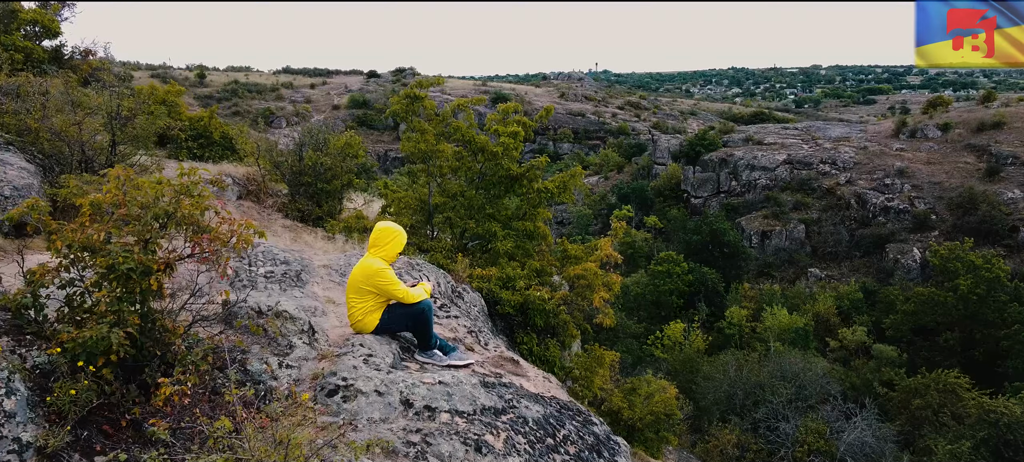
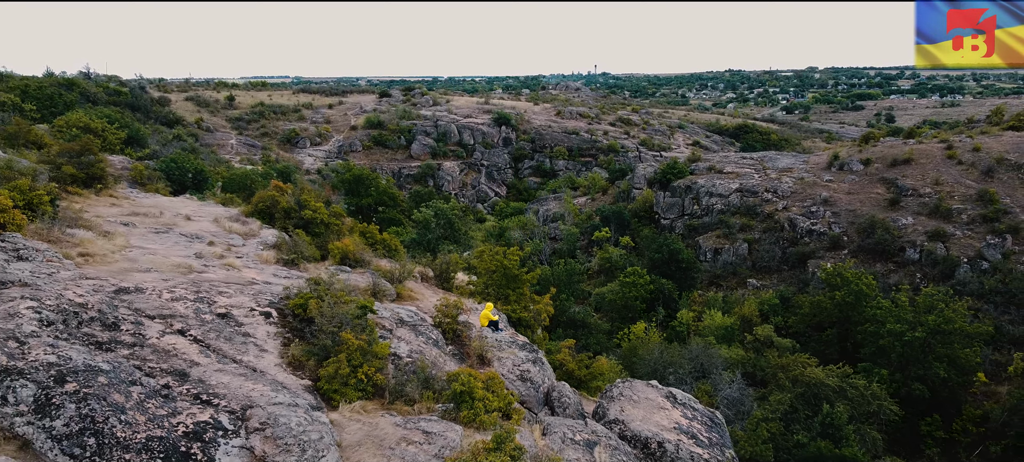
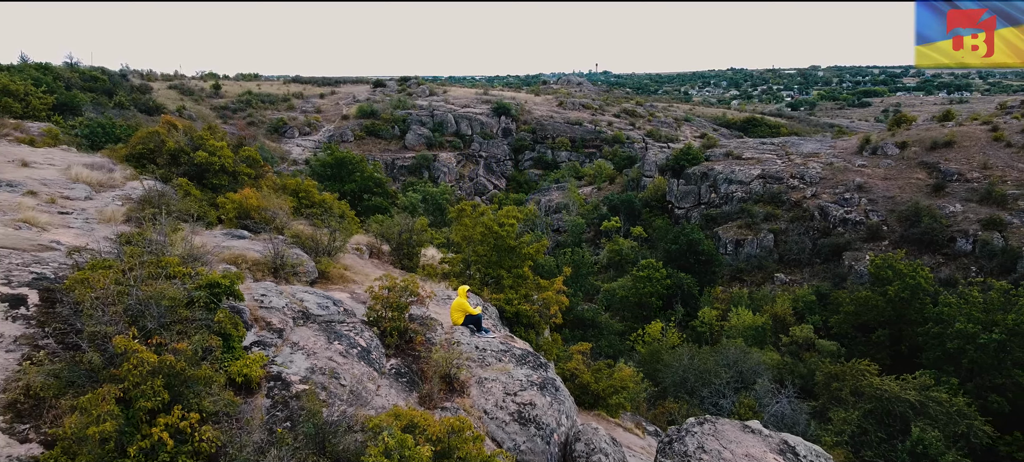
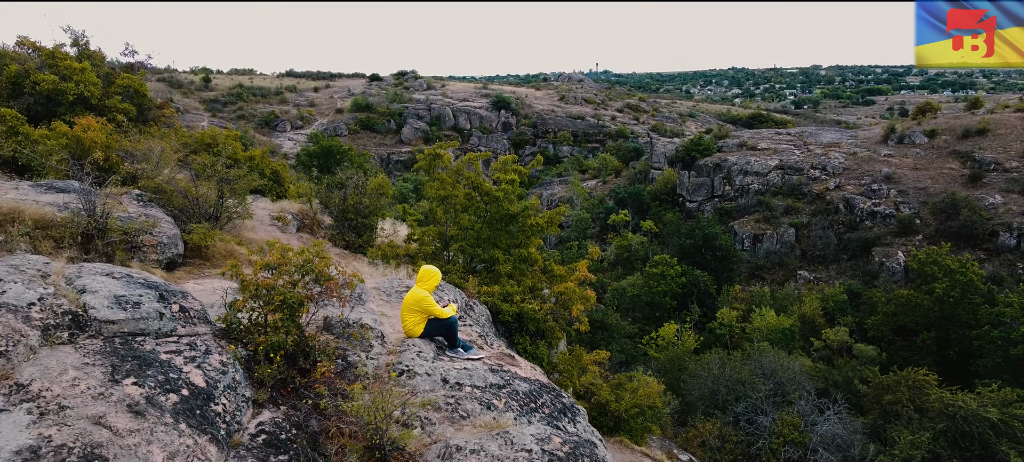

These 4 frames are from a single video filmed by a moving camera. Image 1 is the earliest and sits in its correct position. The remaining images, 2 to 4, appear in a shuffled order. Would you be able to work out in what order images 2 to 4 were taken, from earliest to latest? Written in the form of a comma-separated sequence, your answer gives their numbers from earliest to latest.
4, 3, 2
